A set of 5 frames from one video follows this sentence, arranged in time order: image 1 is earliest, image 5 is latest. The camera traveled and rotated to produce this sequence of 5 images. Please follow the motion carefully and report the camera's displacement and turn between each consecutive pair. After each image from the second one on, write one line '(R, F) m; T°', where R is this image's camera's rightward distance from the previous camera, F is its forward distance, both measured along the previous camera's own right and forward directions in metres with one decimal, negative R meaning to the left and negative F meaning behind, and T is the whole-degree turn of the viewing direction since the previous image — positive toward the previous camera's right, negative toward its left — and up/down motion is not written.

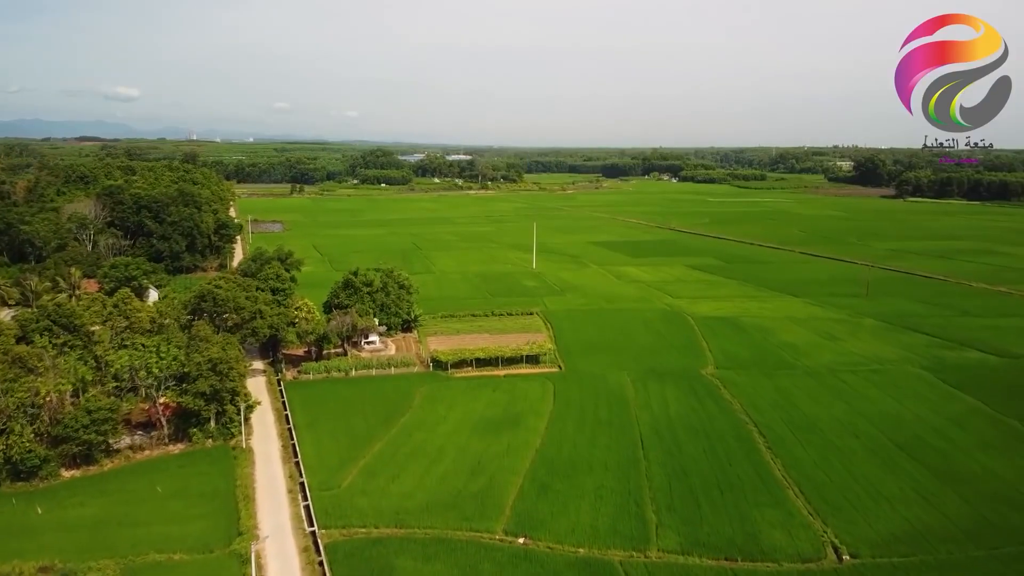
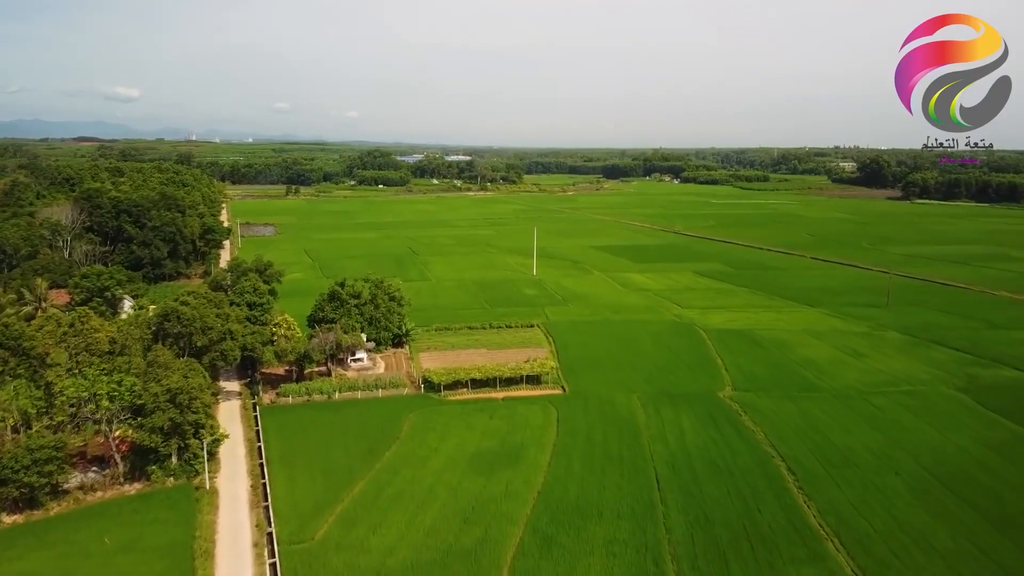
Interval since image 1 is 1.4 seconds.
(0.0, +3.0) m; 0°
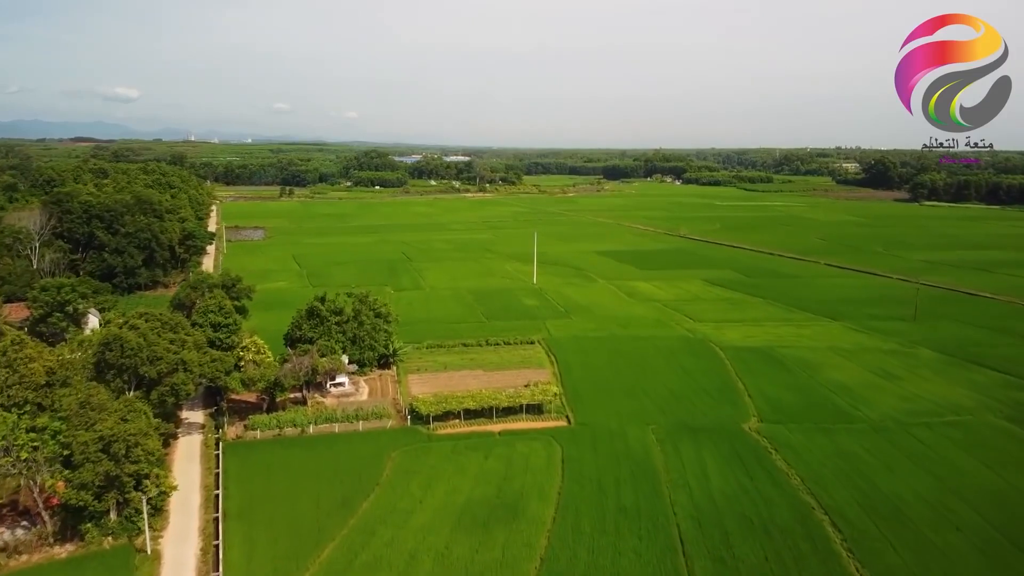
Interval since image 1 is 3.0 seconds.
(0.0, +3.6) m; 0°
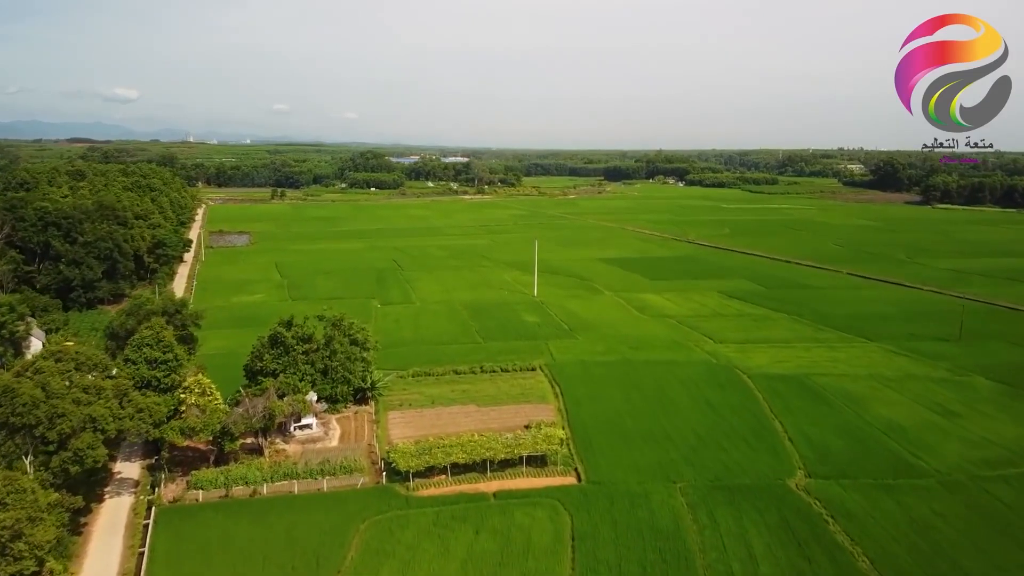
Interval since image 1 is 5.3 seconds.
(+0.1, +4.8) m; 0°
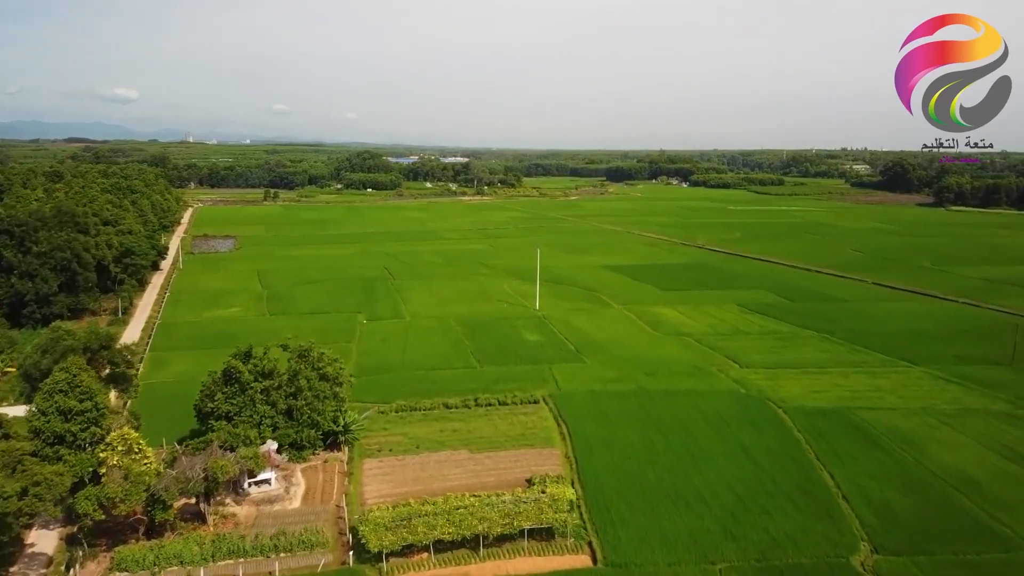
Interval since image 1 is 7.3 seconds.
(0.0, +4.4) m; 0°
